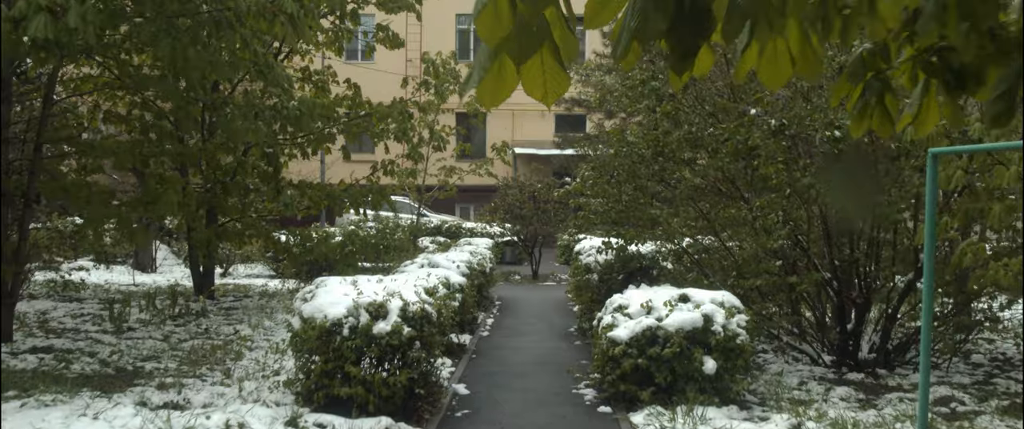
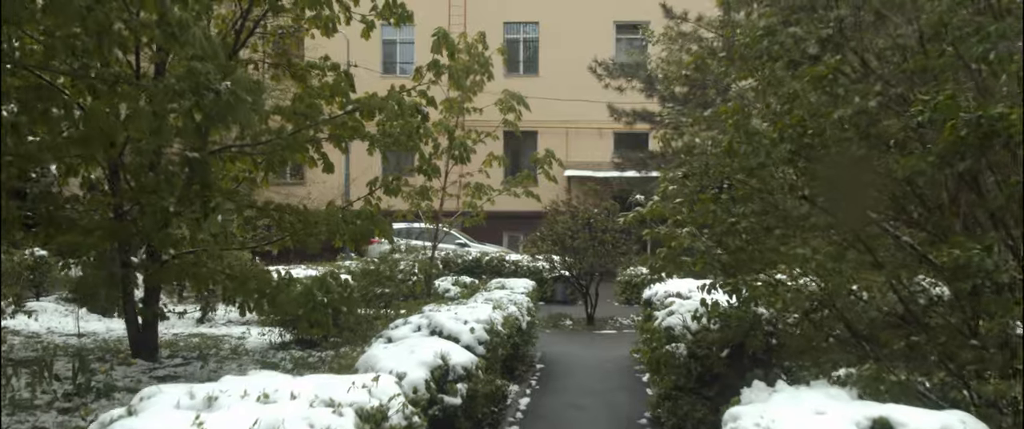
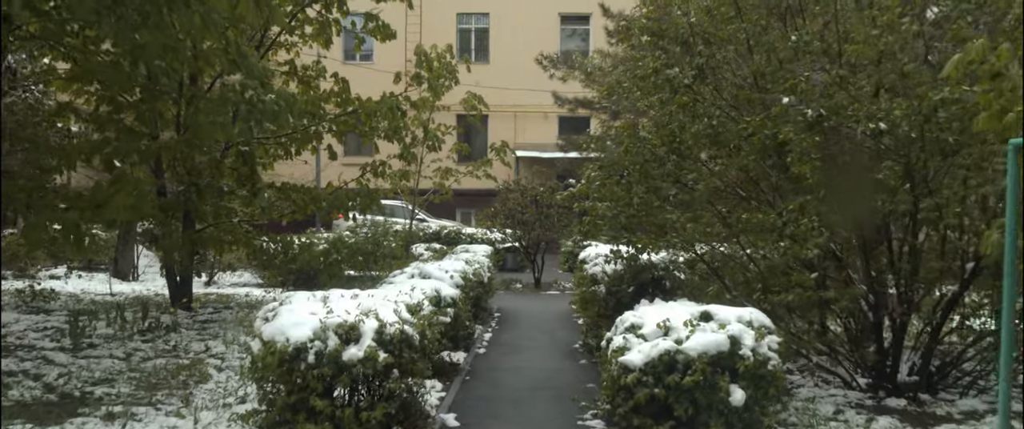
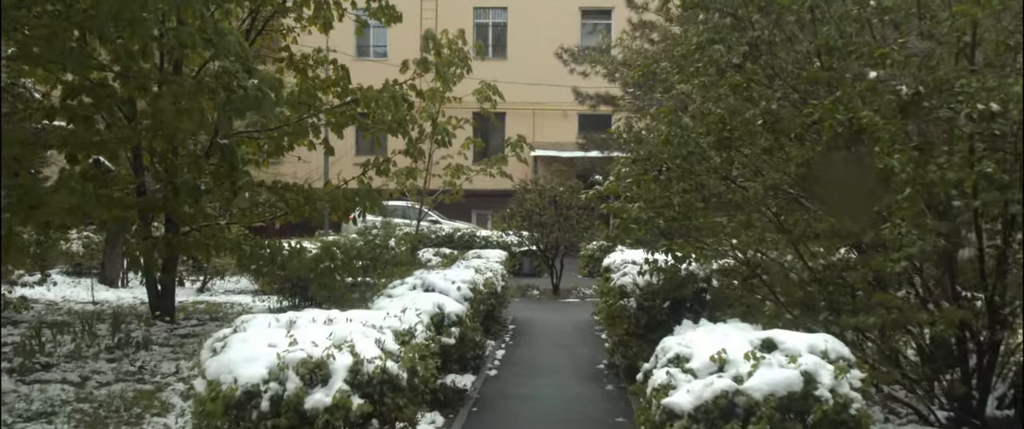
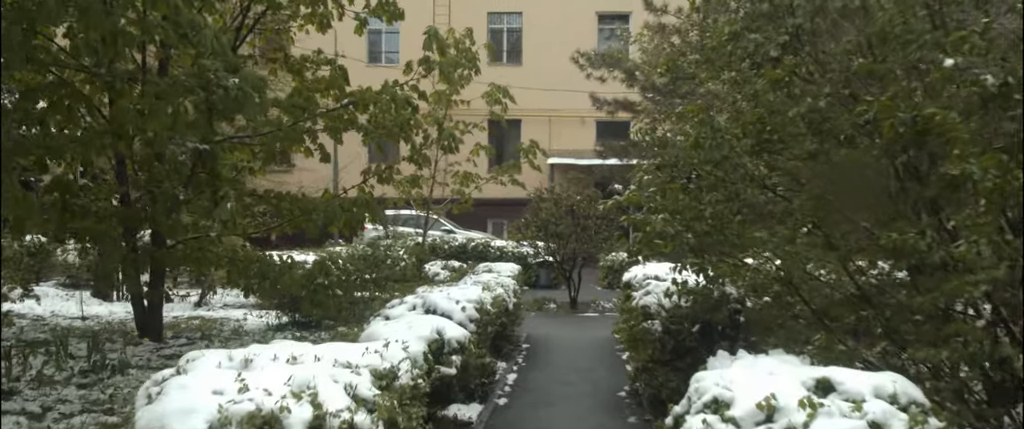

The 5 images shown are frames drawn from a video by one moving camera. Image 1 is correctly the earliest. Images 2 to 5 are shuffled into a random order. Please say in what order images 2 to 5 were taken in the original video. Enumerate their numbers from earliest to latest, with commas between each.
3, 4, 5, 2
